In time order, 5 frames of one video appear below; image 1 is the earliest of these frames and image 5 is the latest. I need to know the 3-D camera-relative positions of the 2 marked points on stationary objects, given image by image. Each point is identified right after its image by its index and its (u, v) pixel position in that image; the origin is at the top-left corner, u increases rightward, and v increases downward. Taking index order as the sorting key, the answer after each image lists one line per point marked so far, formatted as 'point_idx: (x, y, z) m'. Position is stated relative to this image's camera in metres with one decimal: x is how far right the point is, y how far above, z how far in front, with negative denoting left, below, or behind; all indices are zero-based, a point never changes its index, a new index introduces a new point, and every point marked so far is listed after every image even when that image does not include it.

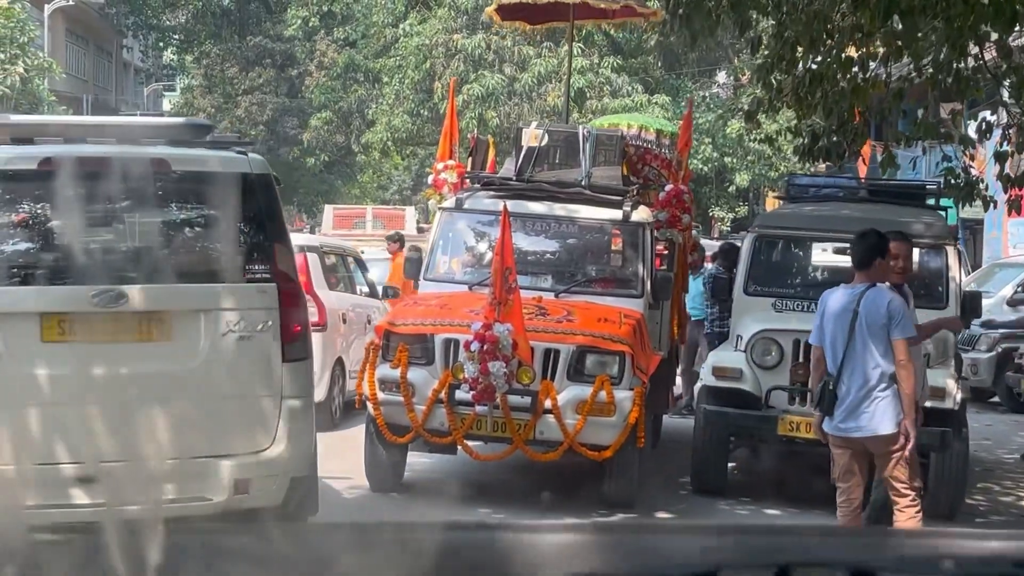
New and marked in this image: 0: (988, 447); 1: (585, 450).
0: (+4.4, -1.5, +11.1) m
1: (+0.4, -0.9, +6.9) m
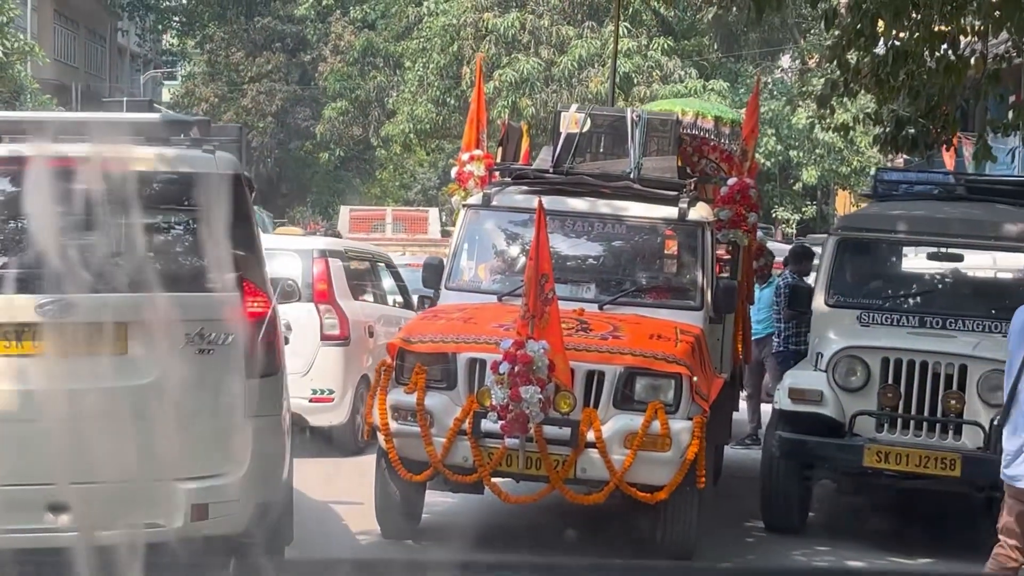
0: (+4.6, -1.5, +10.0) m
1: (+0.6, -1.0, +5.9) m
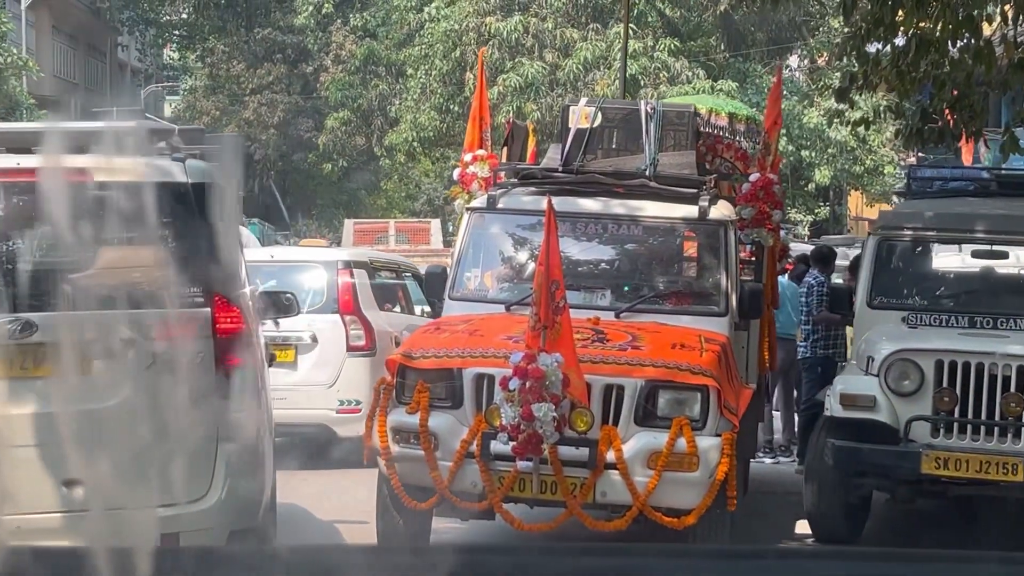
0: (+4.7, -1.5, +9.5) m
1: (+0.7, -1.0, +5.3) m
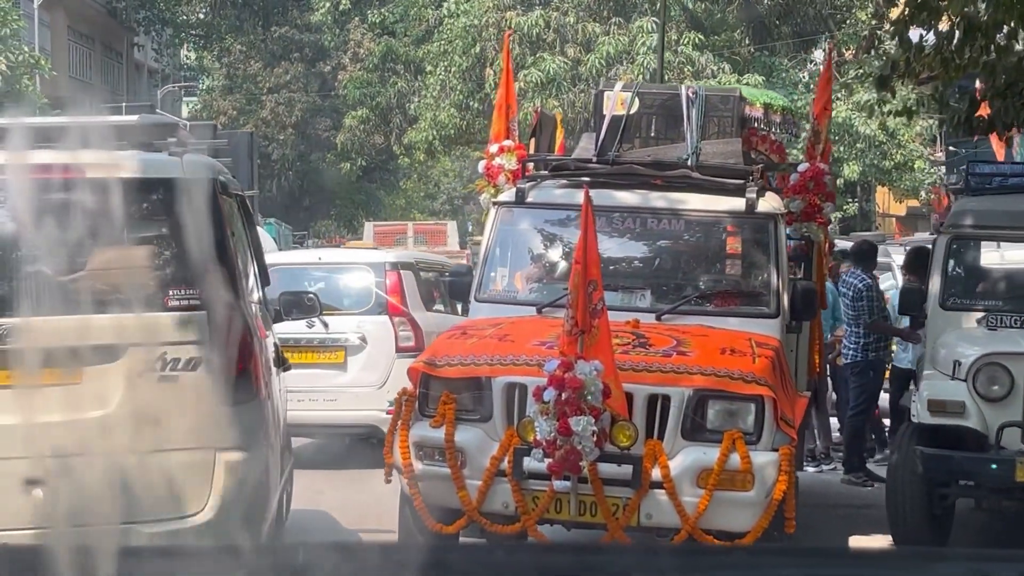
0: (+4.9, -1.5, +8.9) m
1: (+0.8, -1.0, +4.8) m
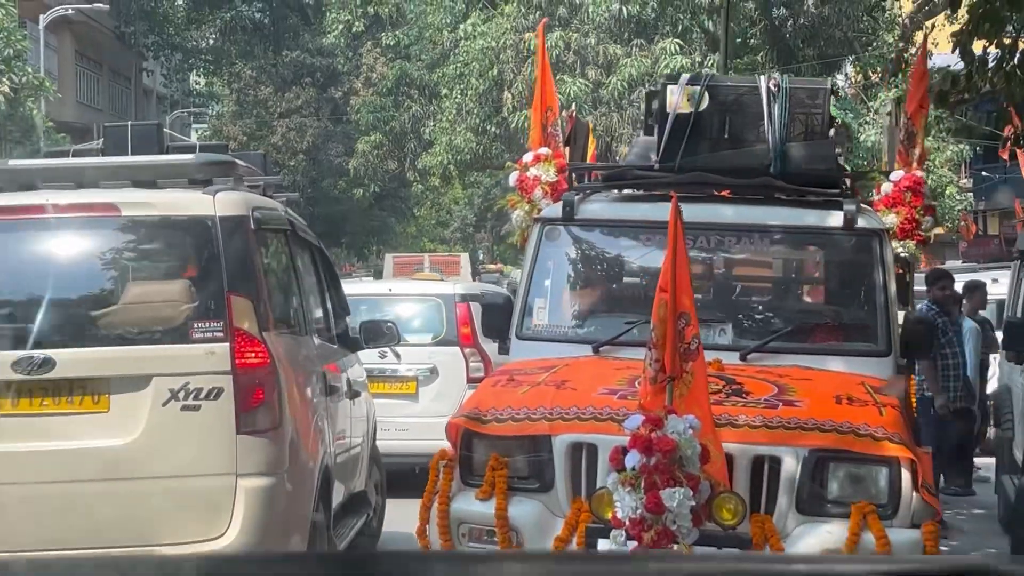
0: (+5.2, -1.7, +7.8) m
1: (+1.0, -1.1, +3.8) m
